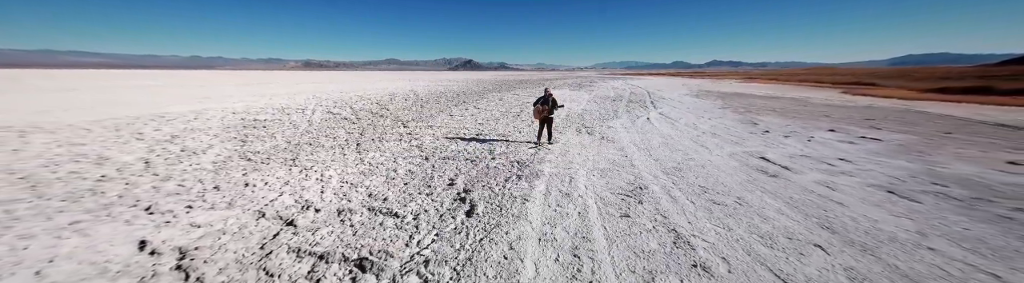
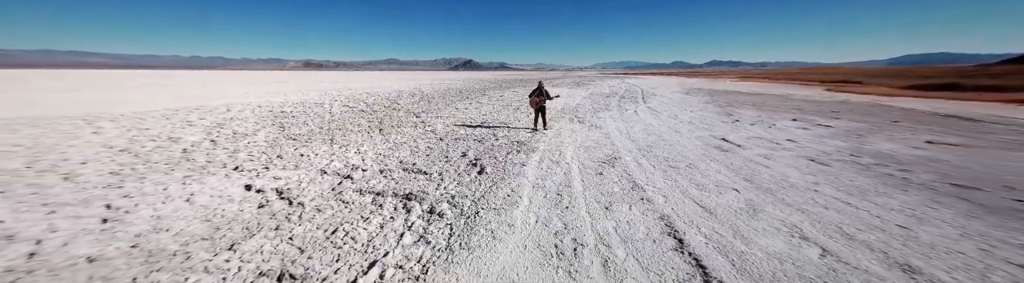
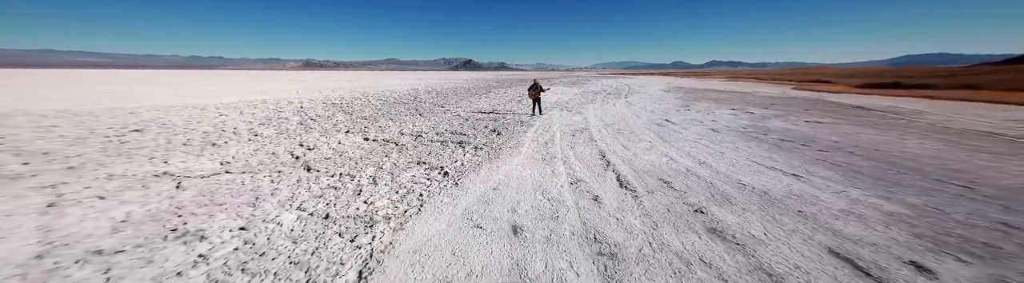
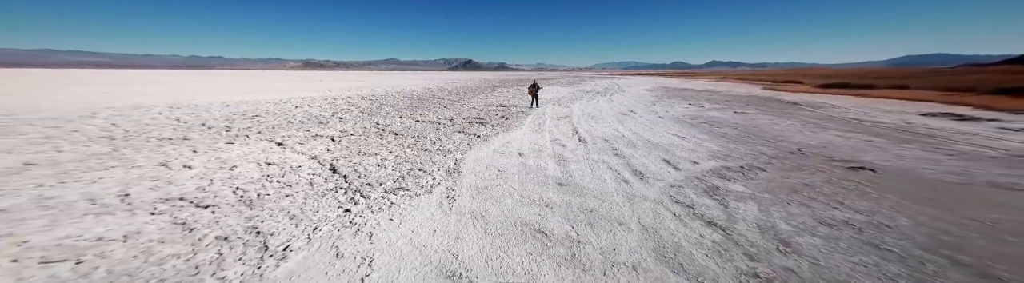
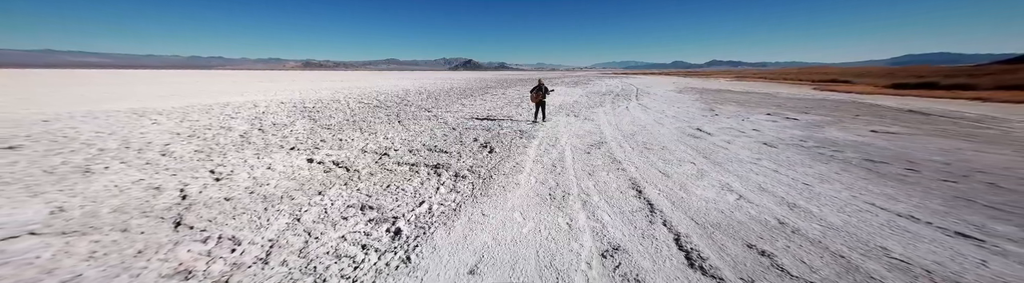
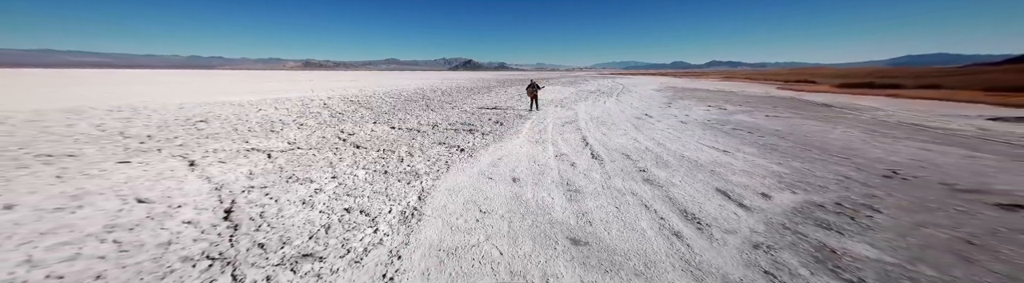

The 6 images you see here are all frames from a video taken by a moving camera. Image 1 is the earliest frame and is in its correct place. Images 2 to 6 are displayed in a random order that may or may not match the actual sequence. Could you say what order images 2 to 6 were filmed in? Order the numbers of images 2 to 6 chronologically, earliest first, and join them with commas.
2, 5, 3, 6, 4
